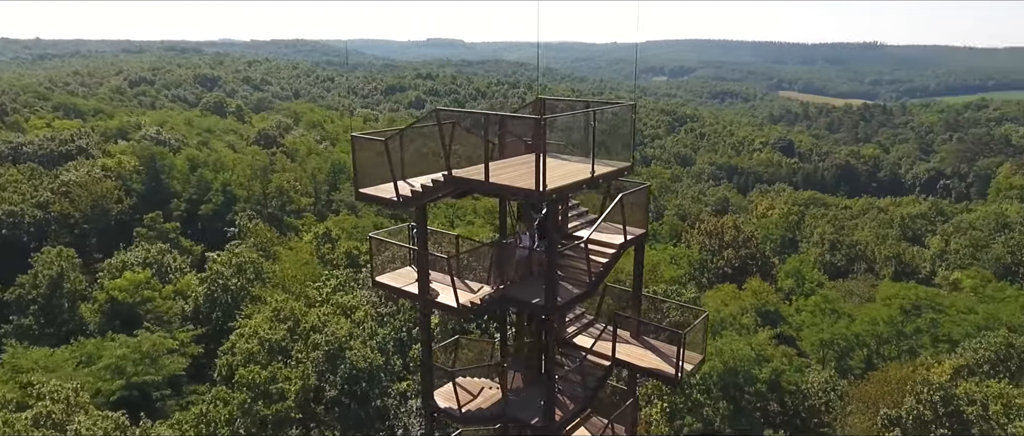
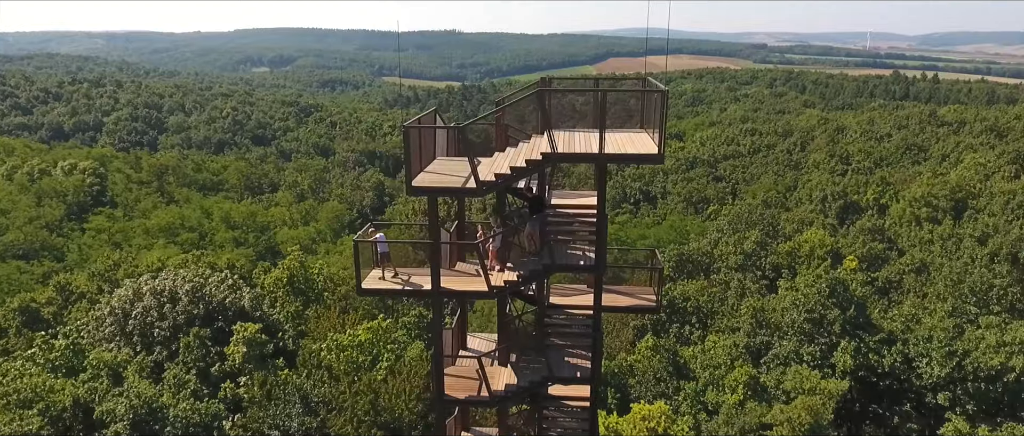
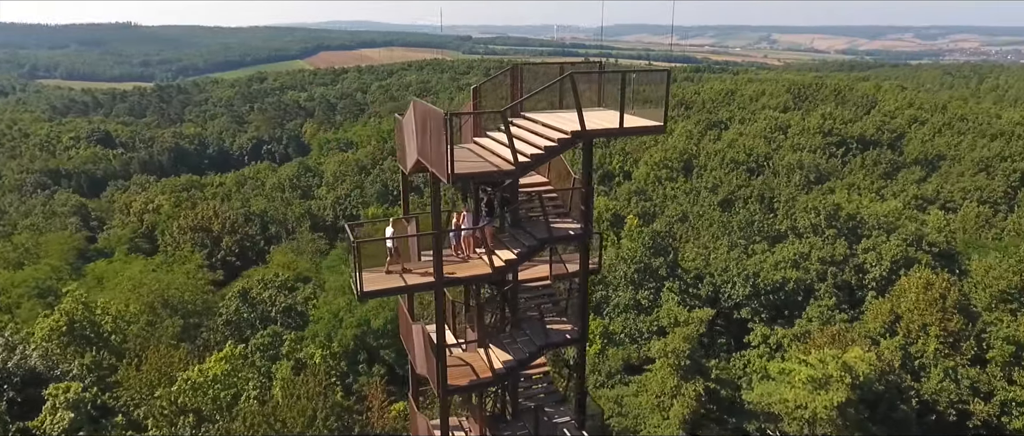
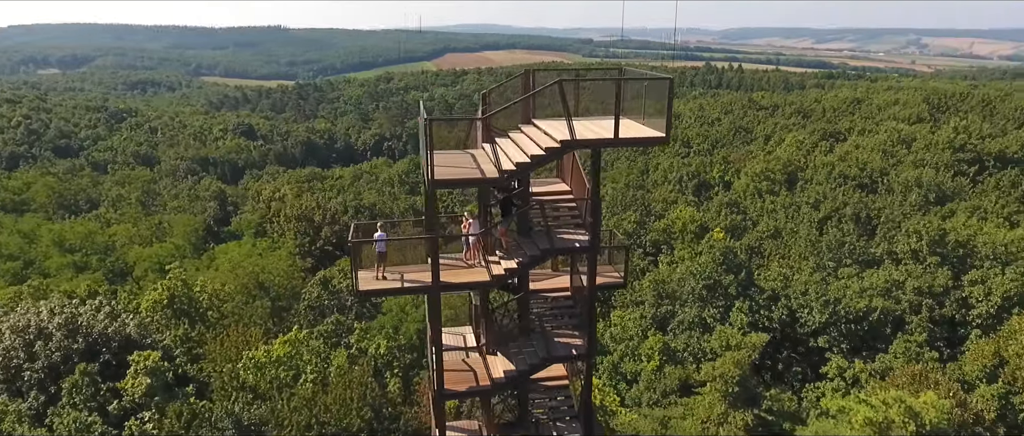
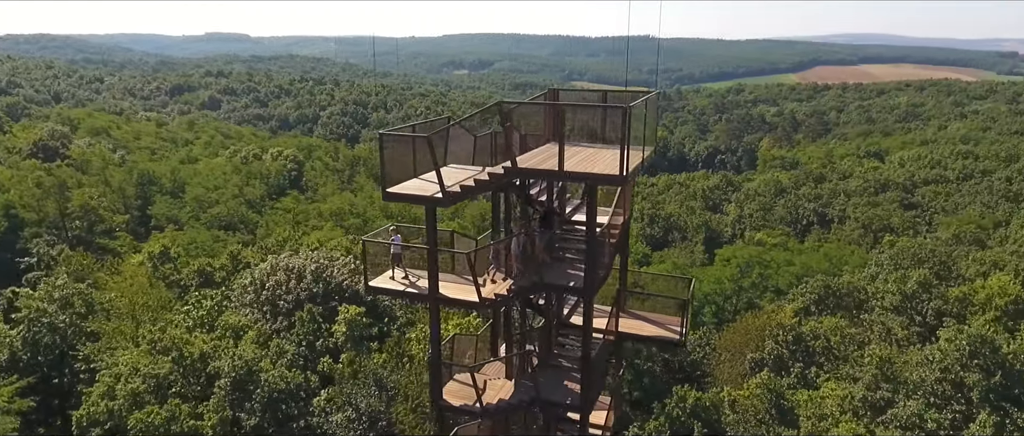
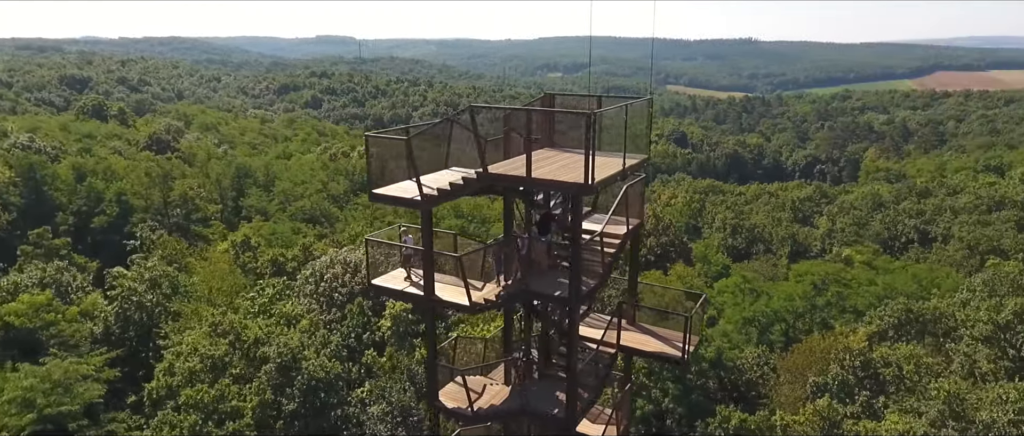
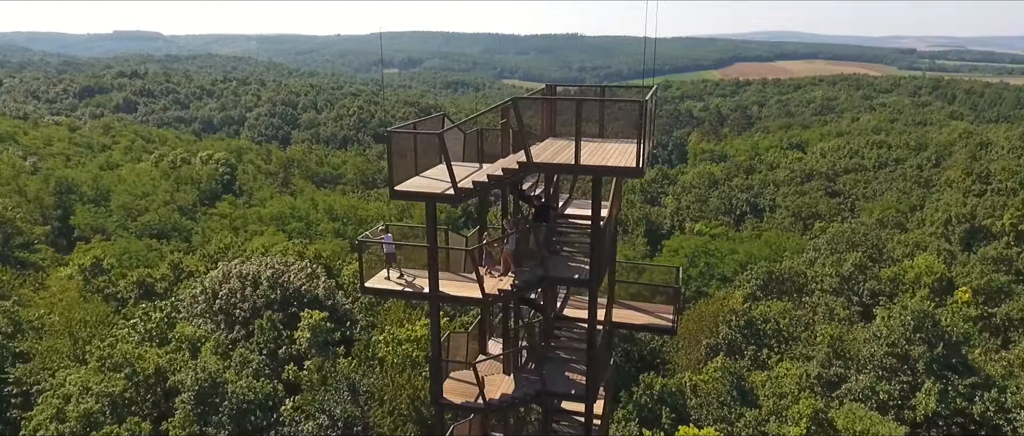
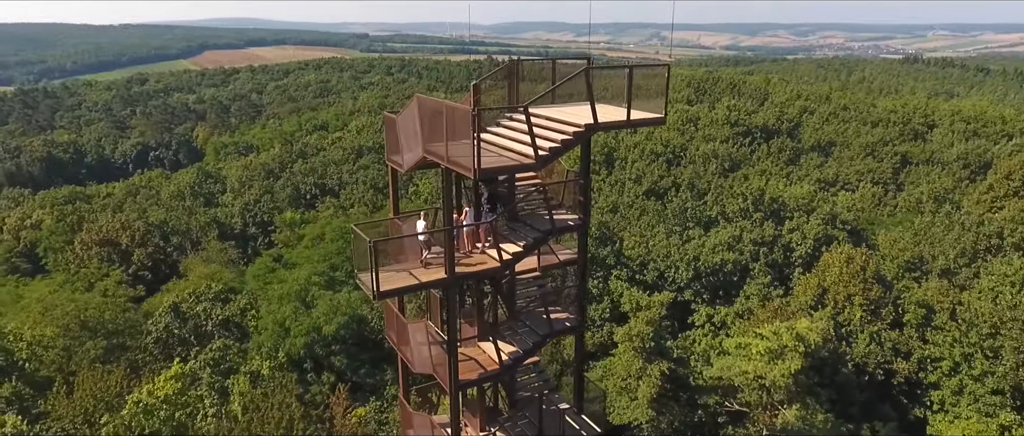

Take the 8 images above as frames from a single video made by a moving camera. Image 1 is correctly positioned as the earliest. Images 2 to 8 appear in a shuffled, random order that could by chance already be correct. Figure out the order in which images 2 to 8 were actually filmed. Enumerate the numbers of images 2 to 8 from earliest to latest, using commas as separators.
6, 5, 7, 2, 4, 3, 8
